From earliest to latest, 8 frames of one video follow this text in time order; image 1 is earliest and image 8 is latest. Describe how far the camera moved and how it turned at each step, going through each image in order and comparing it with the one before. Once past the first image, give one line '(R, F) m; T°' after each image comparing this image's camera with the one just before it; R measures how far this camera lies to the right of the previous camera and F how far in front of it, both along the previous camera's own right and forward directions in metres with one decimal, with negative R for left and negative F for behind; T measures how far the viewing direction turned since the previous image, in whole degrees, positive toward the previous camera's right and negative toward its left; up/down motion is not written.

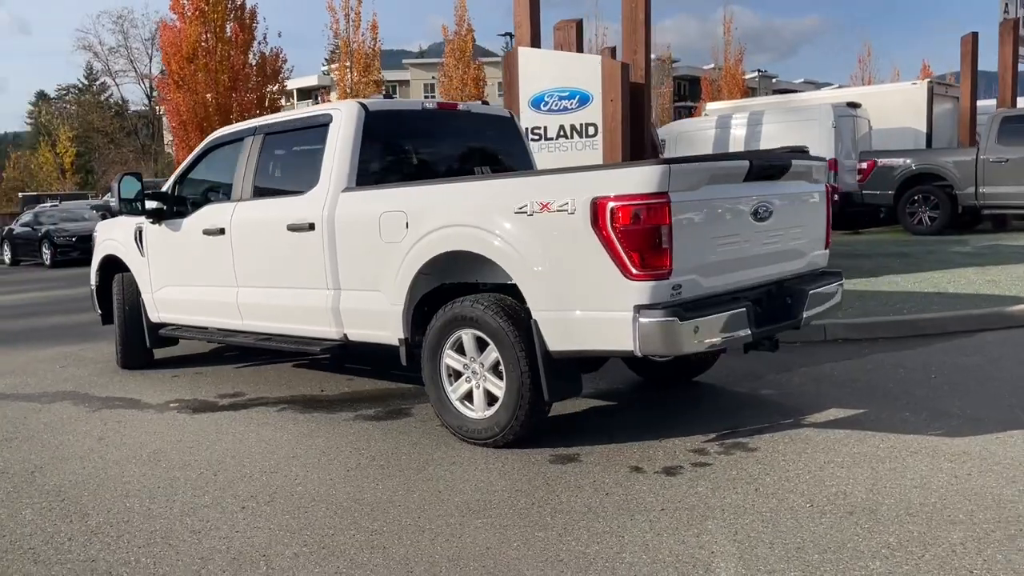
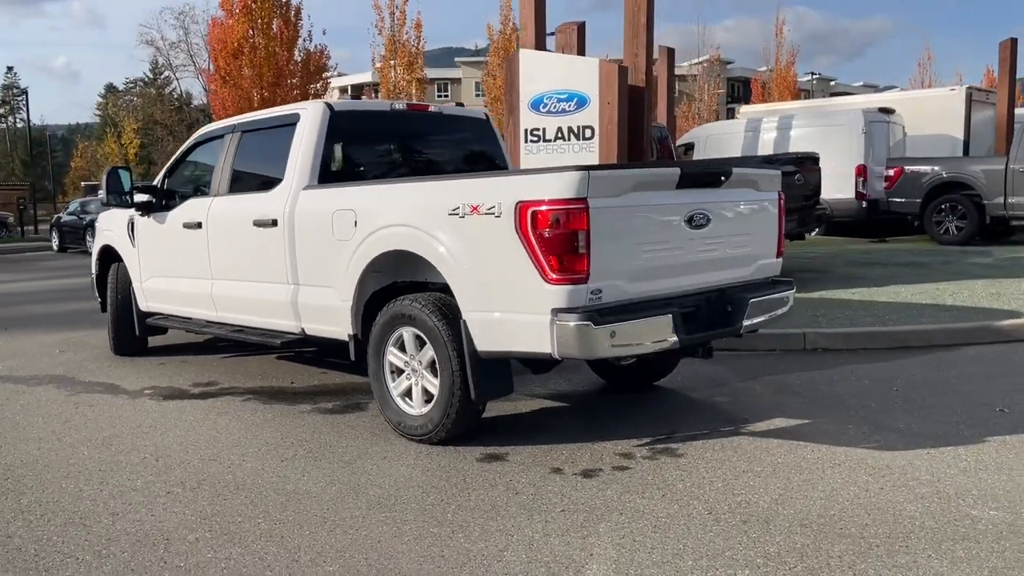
(+0.7, -0.1) m; -3°
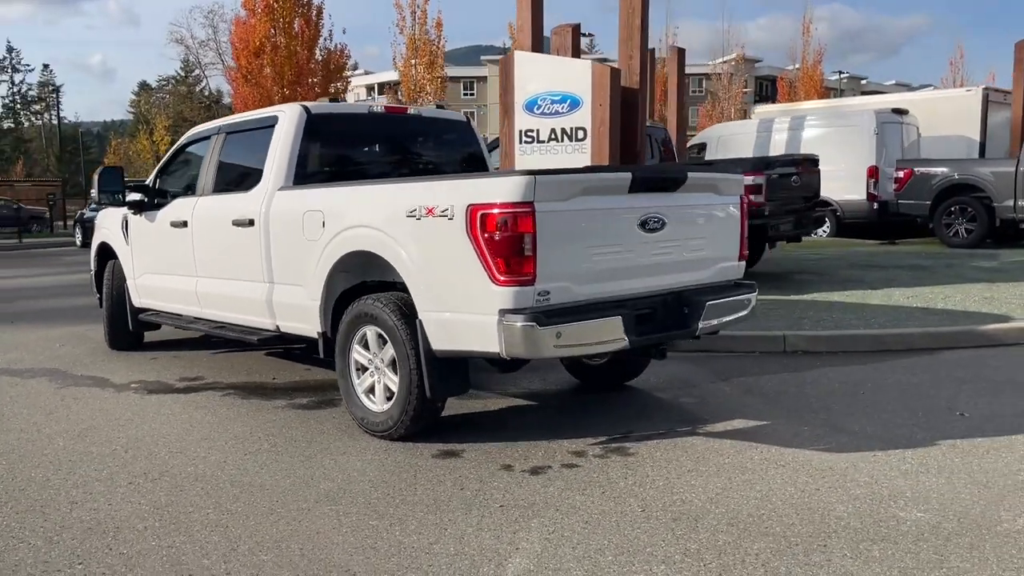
(+0.4, -0.1) m; -2°
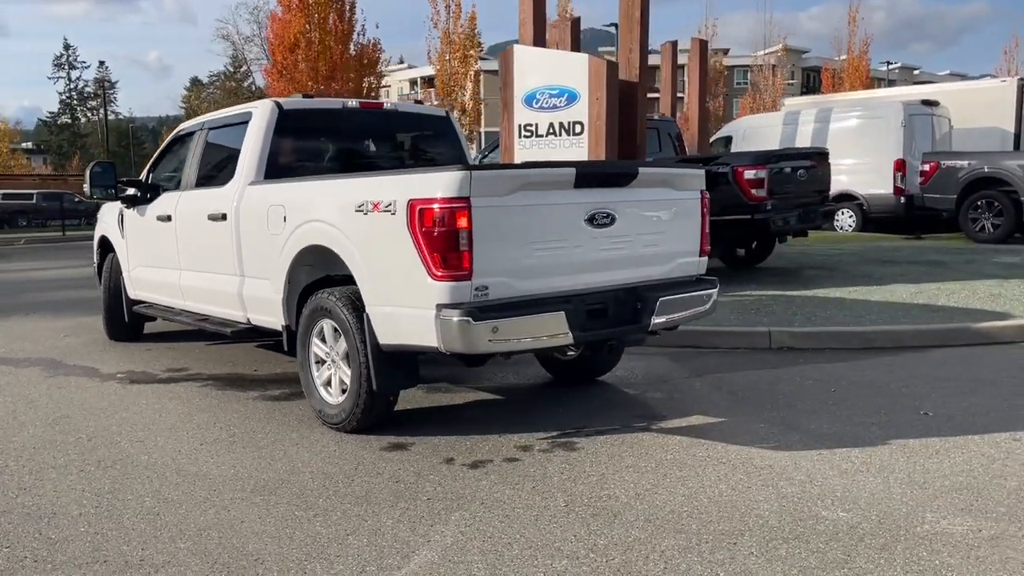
(+0.6, 0.0) m; -3°
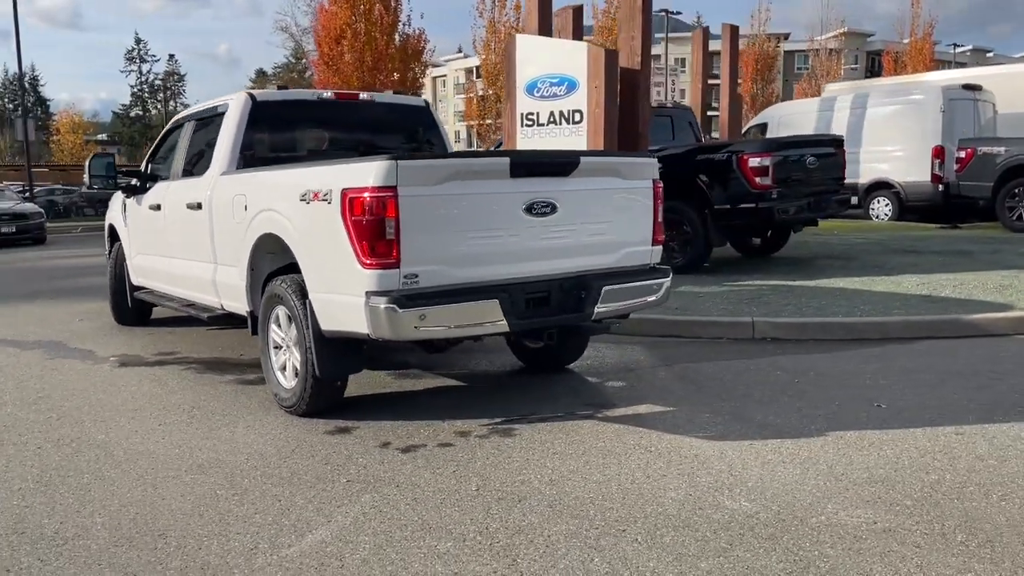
(+0.7, 0.0) m; -4°
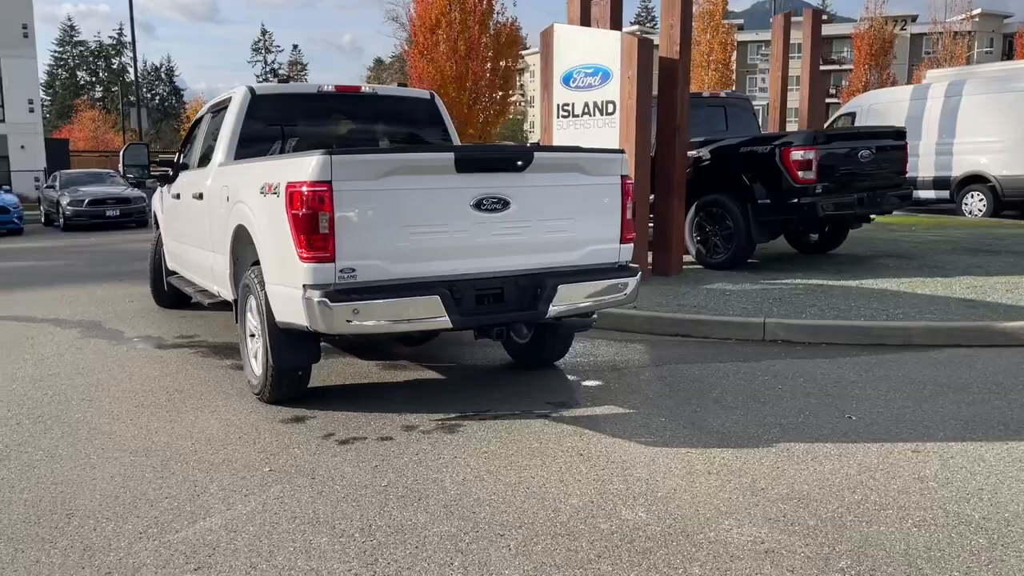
(+1.0, +0.1) m; -7°
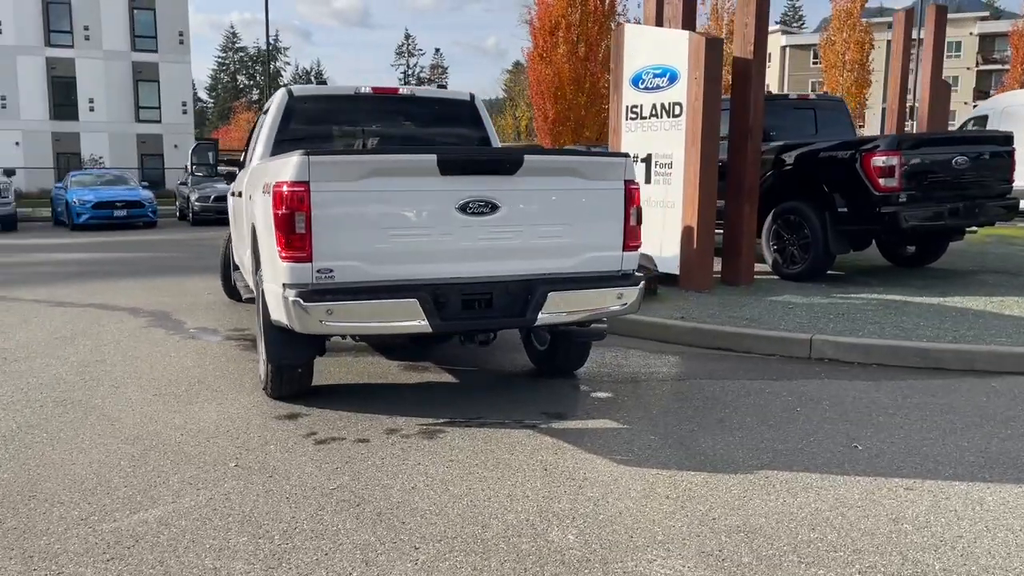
(+0.8, +0.2) m; -9°
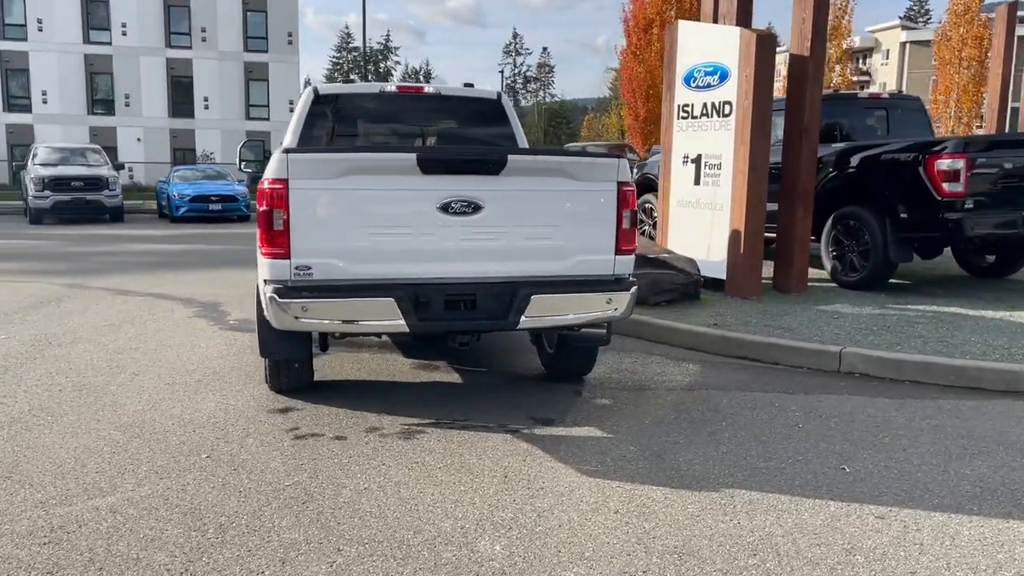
(+0.7, +0.1) m; -7°
